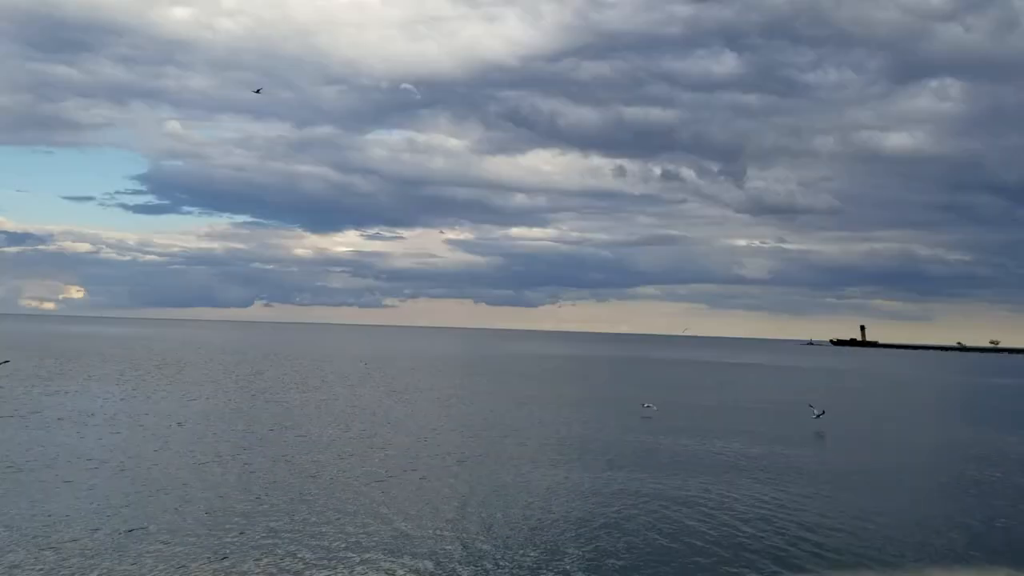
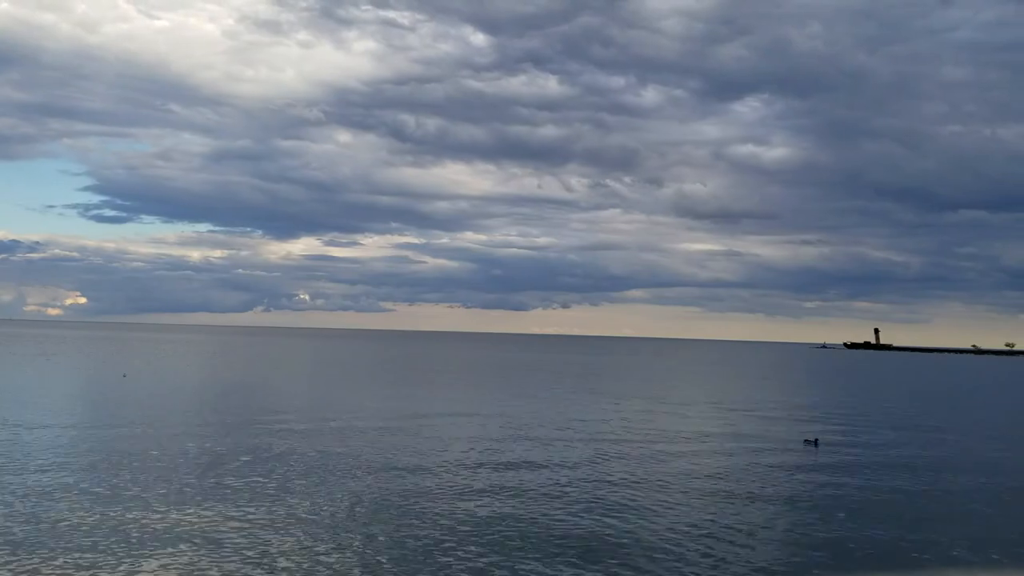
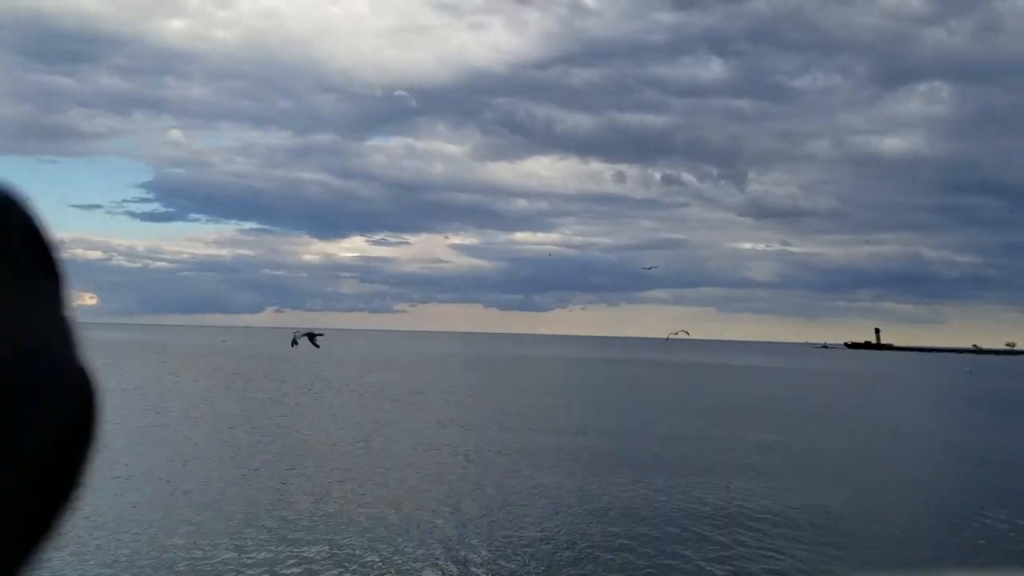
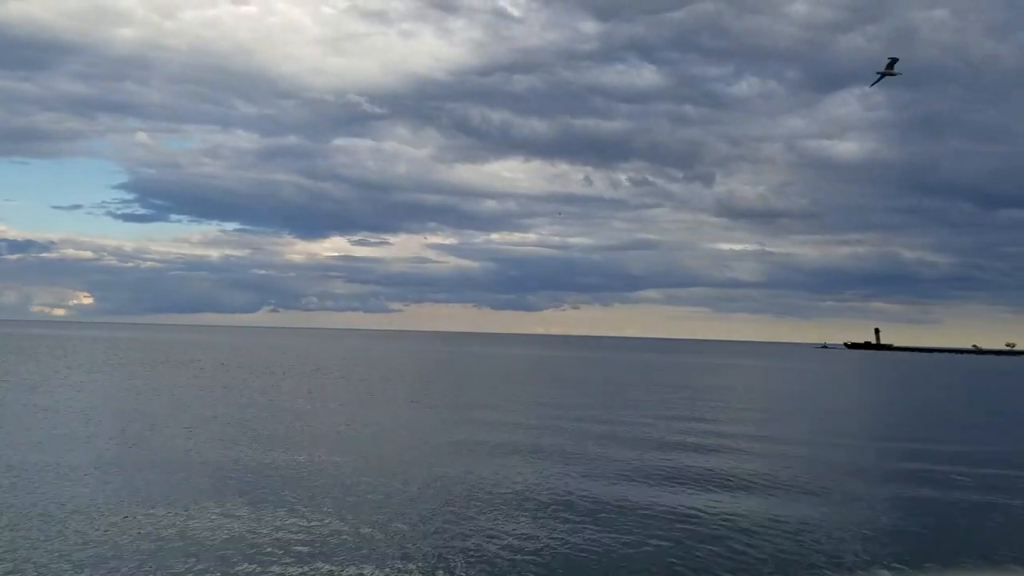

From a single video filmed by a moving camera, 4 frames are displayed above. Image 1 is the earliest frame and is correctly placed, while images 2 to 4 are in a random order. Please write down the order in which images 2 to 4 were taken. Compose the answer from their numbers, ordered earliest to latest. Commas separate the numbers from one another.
3, 4, 2
